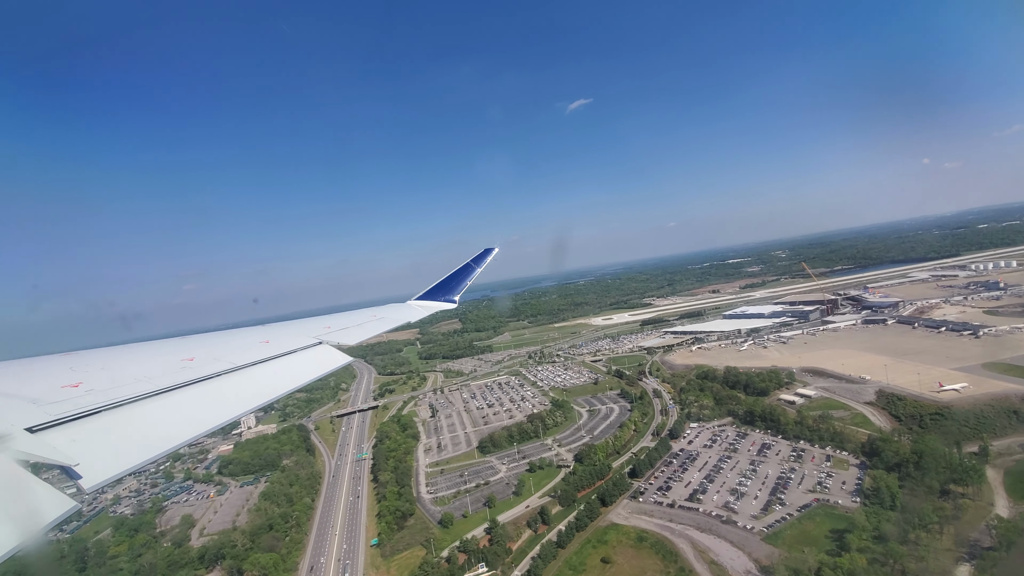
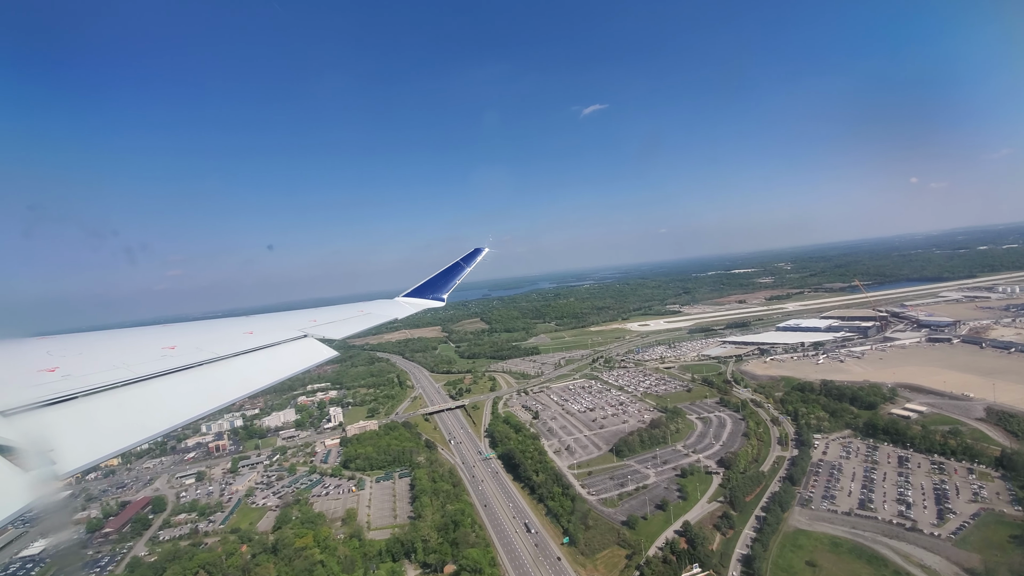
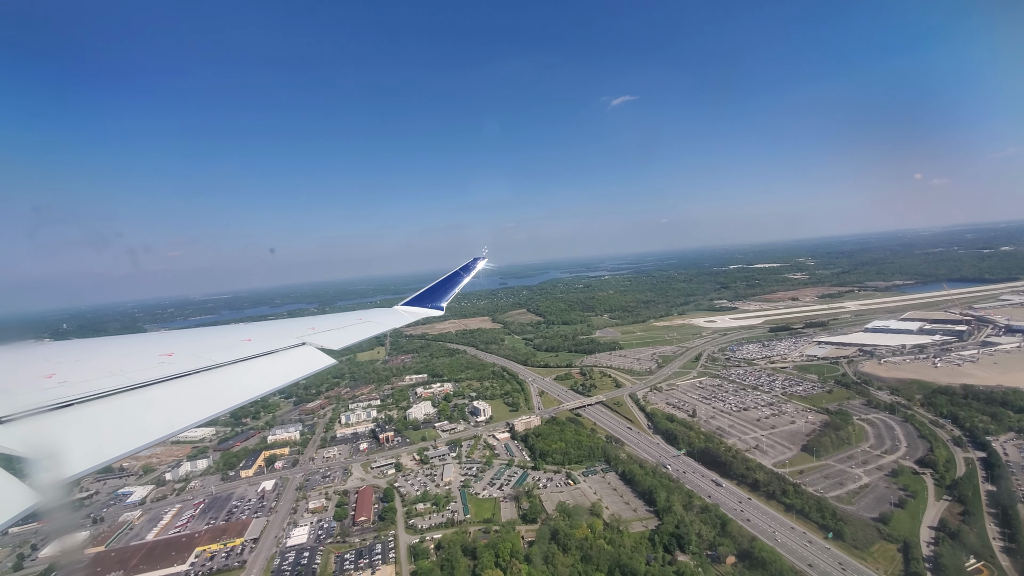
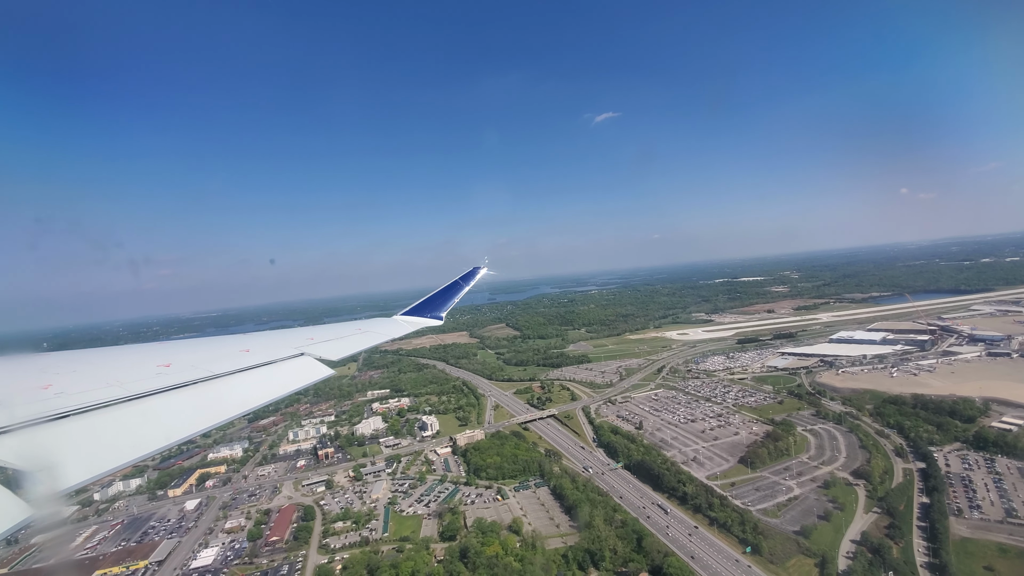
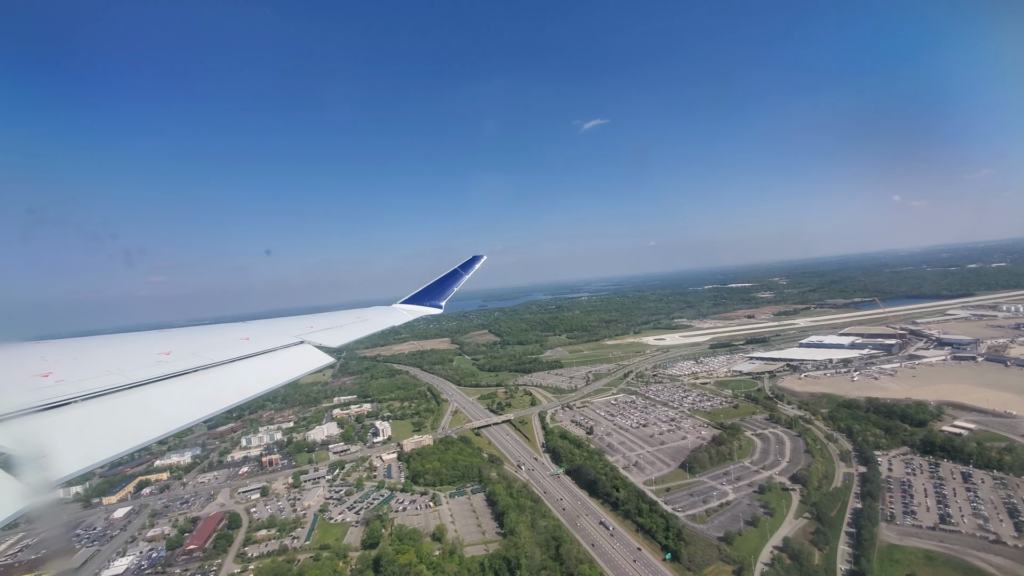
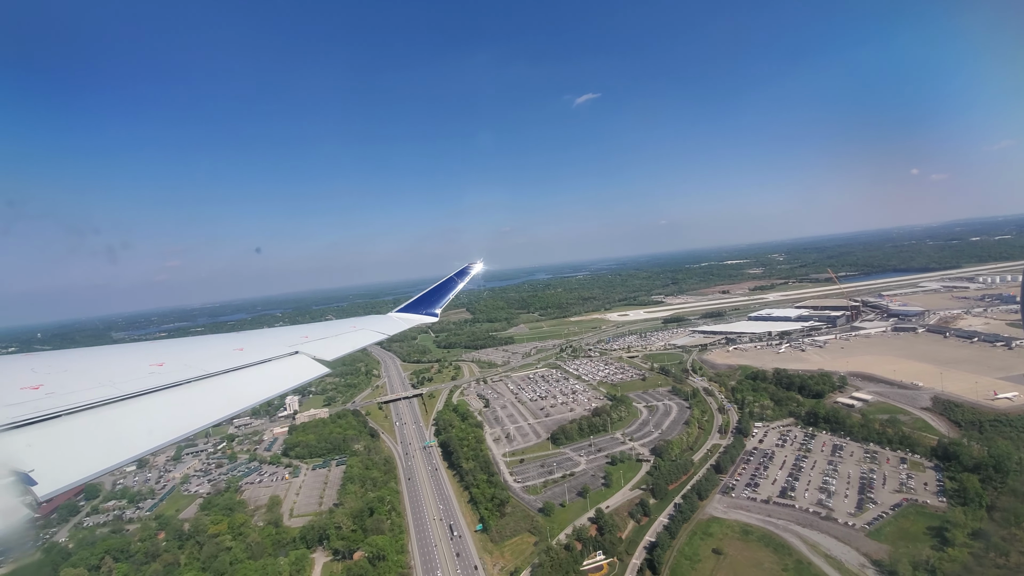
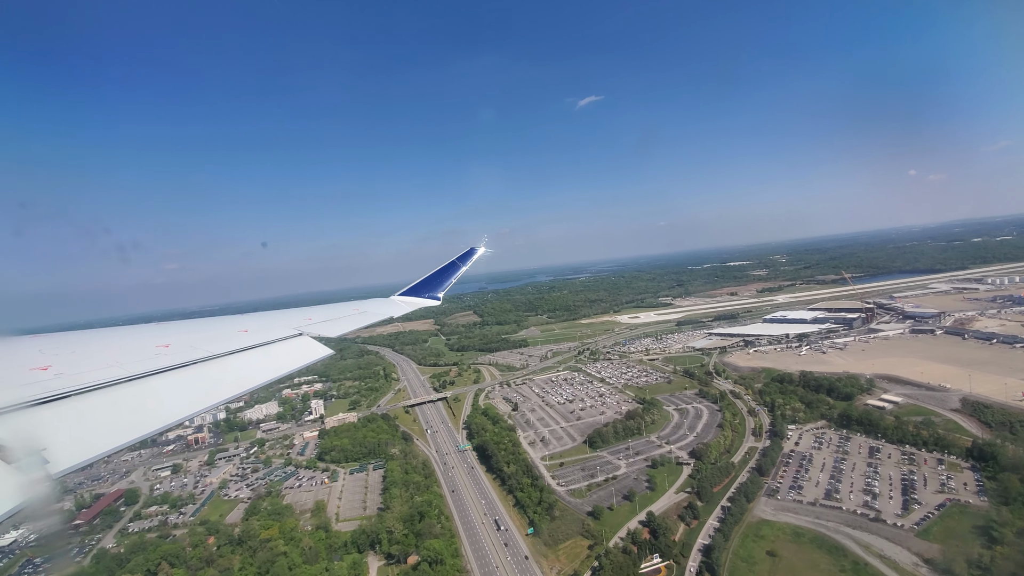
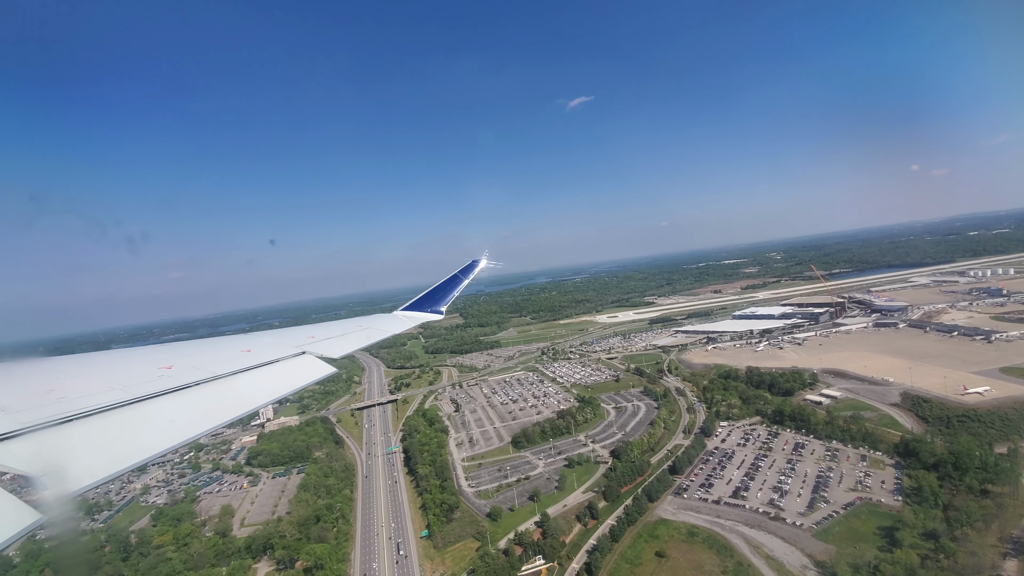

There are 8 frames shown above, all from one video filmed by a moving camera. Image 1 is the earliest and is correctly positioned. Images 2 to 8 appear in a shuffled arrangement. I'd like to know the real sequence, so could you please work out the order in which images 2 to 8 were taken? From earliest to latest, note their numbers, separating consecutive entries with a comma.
8, 6, 7, 2, 5, 4, 3
